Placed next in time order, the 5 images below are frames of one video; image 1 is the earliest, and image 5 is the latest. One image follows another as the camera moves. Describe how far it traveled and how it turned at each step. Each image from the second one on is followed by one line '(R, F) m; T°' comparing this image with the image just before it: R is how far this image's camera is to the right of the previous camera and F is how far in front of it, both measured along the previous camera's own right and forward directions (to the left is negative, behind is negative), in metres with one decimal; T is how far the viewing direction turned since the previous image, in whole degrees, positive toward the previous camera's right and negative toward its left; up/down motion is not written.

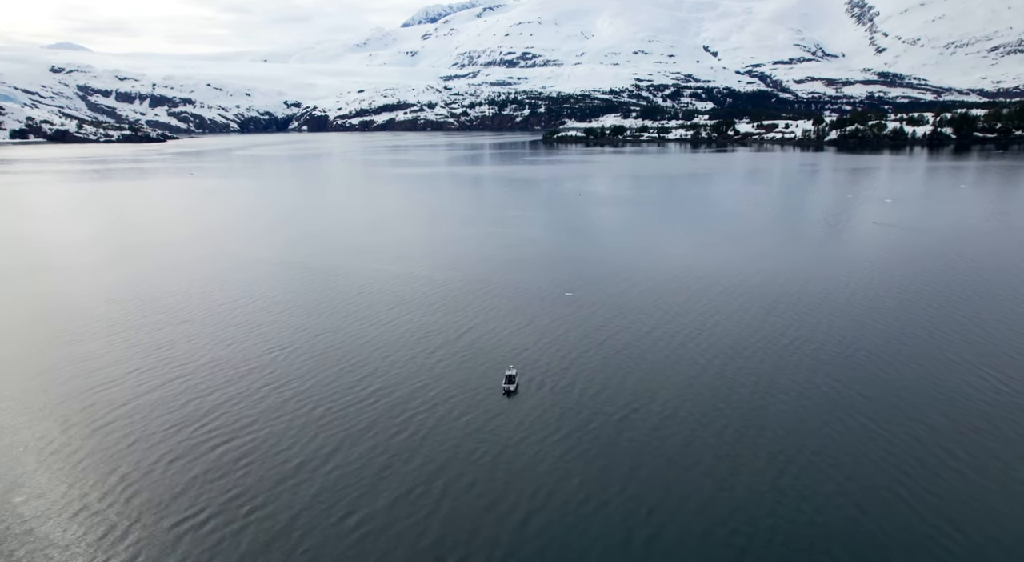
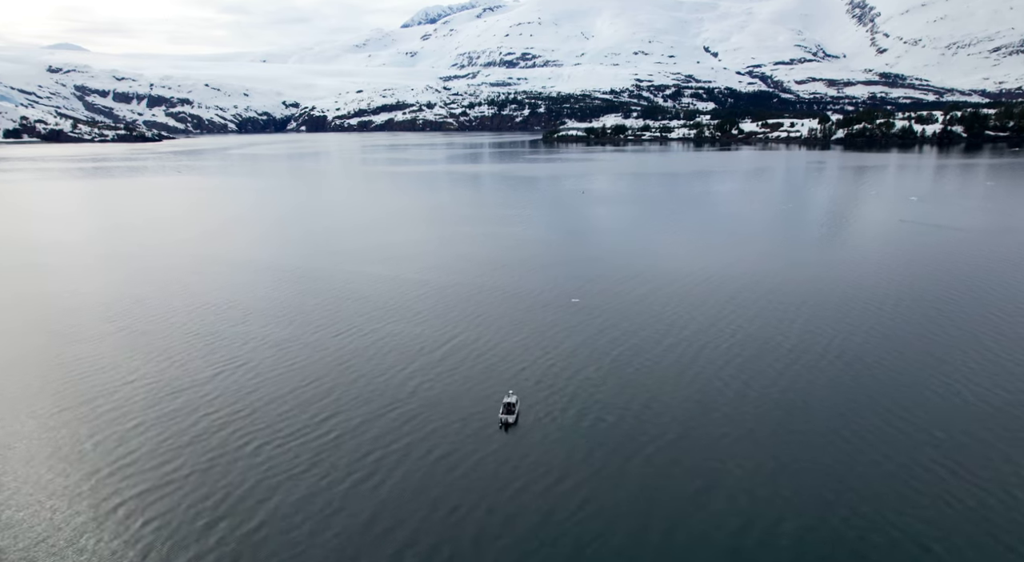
(0.0, +2.3) m; 0°
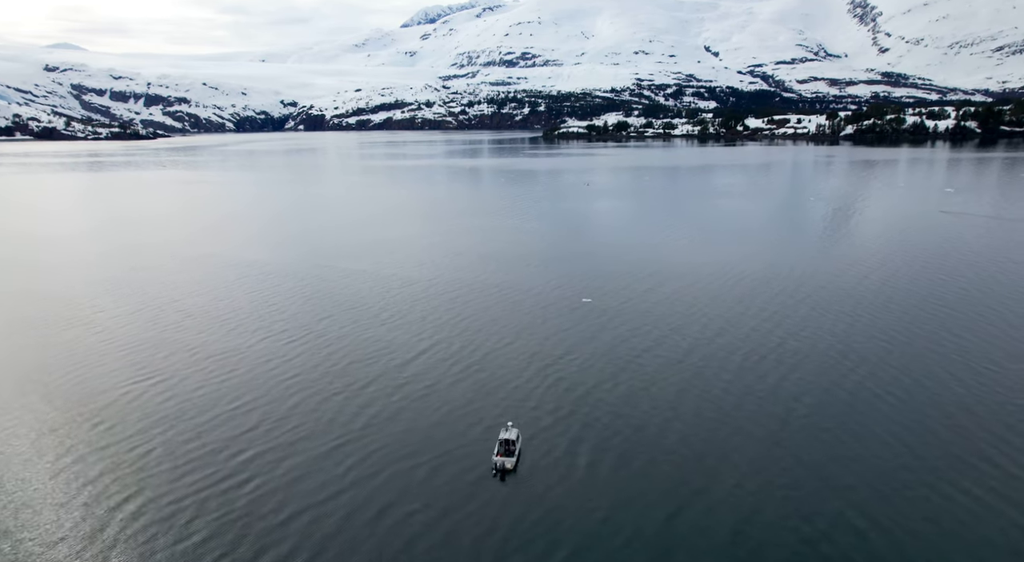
(0.0, +2.9) m; 0°
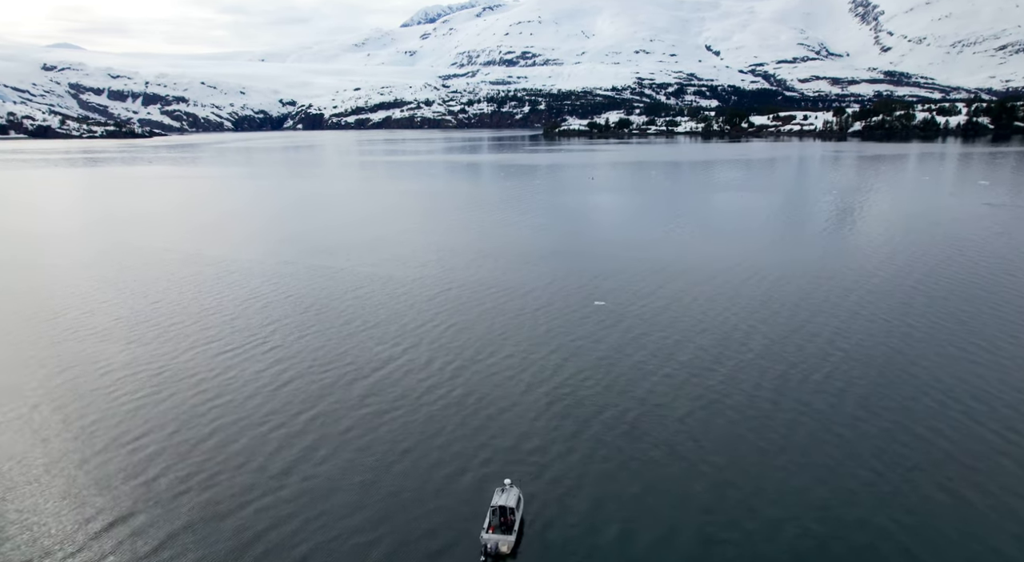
(0.0, +2.3) m; 0°
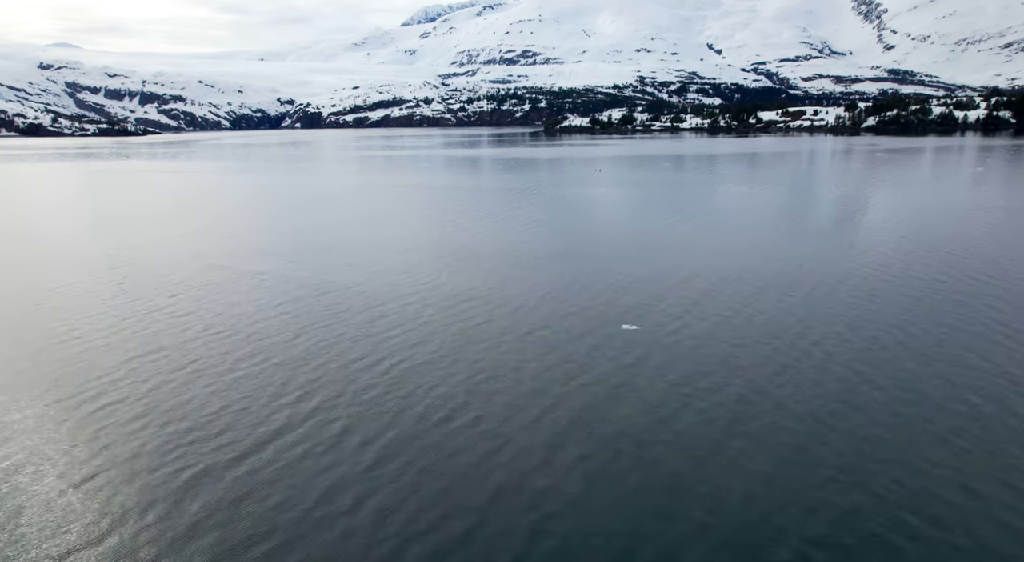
(+0.1, +3.7) m; 0°
